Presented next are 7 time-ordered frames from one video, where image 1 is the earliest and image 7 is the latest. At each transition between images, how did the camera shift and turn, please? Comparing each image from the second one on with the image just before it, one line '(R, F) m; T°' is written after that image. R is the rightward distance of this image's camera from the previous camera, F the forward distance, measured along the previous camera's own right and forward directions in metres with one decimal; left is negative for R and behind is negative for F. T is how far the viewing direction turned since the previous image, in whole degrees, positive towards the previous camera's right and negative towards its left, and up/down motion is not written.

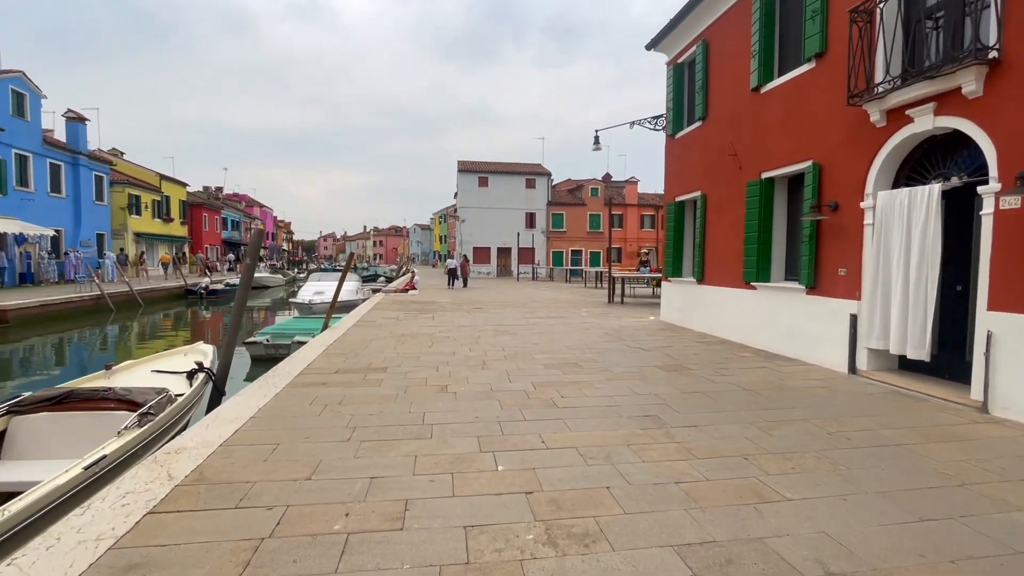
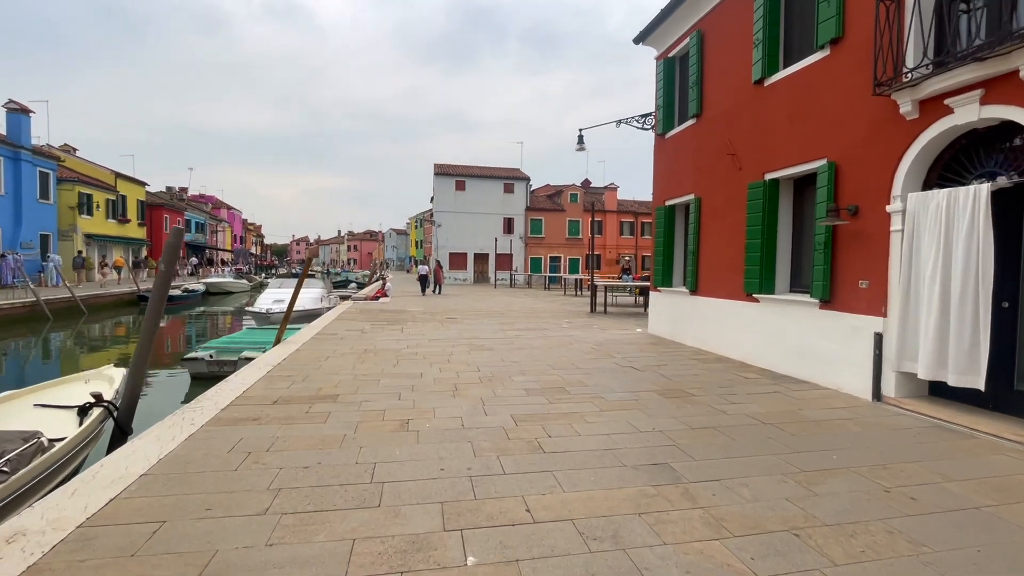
(0.0, +1.0) m; +3°
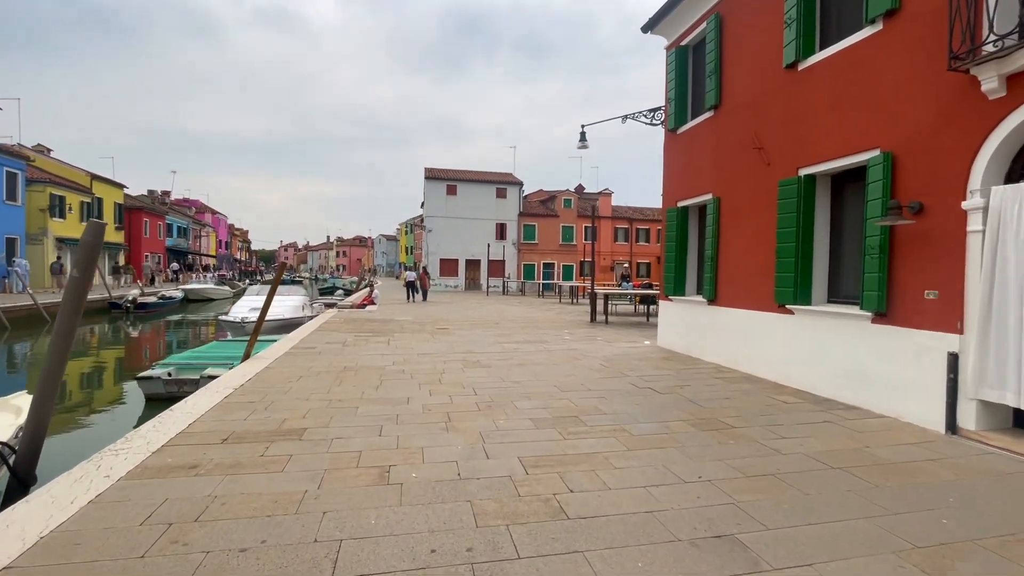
(-0.2, +1.0) m; +1°
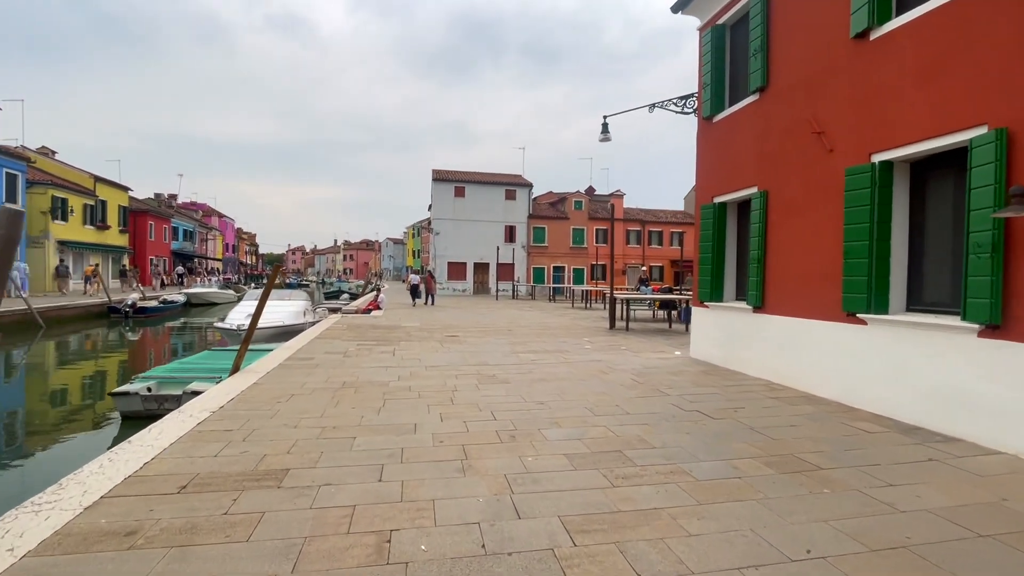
(-0.2, +1.0) m; -1°
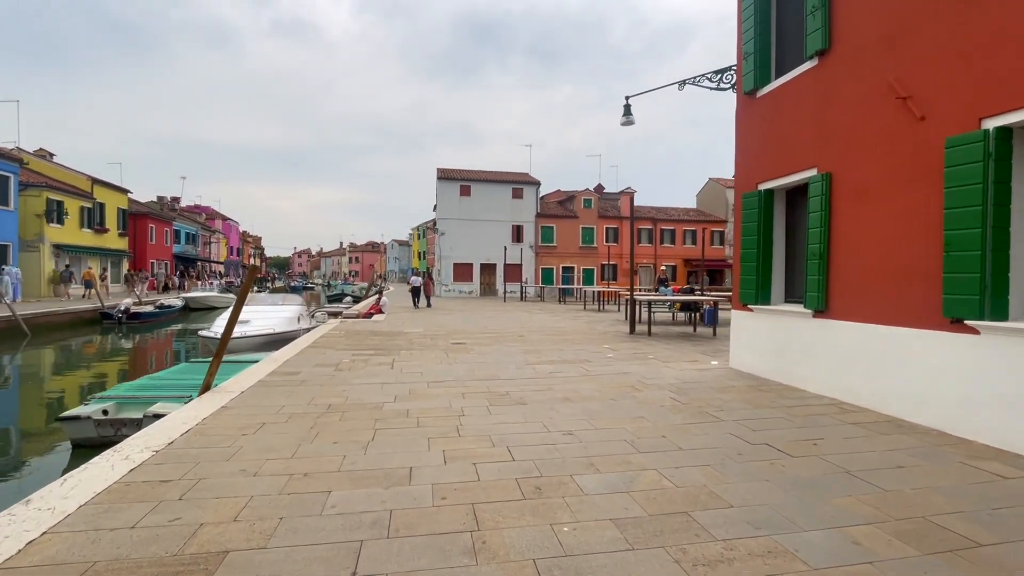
(-0.1, +1.2) m; -1°
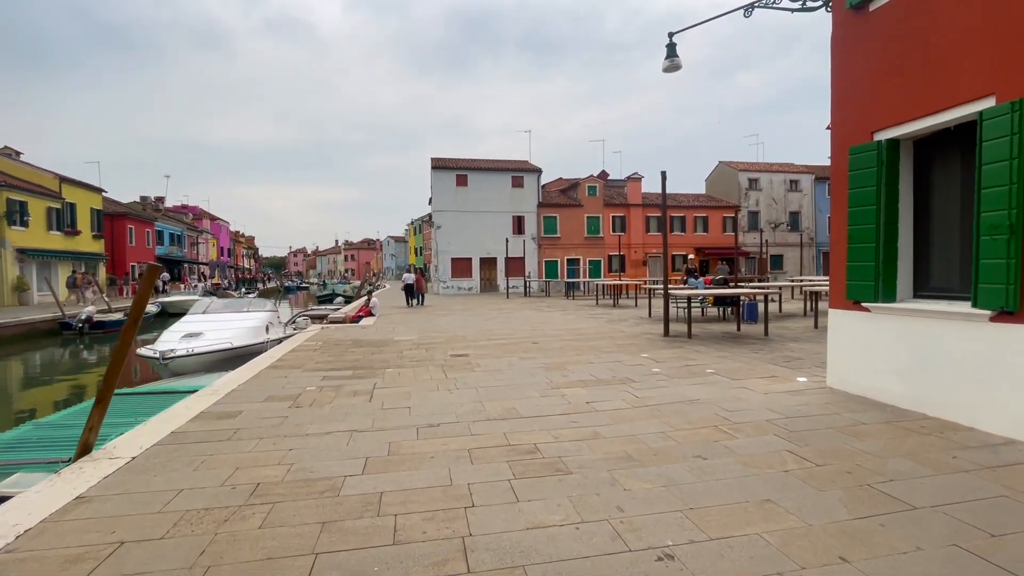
(-0.3, +2.2) m; 0°
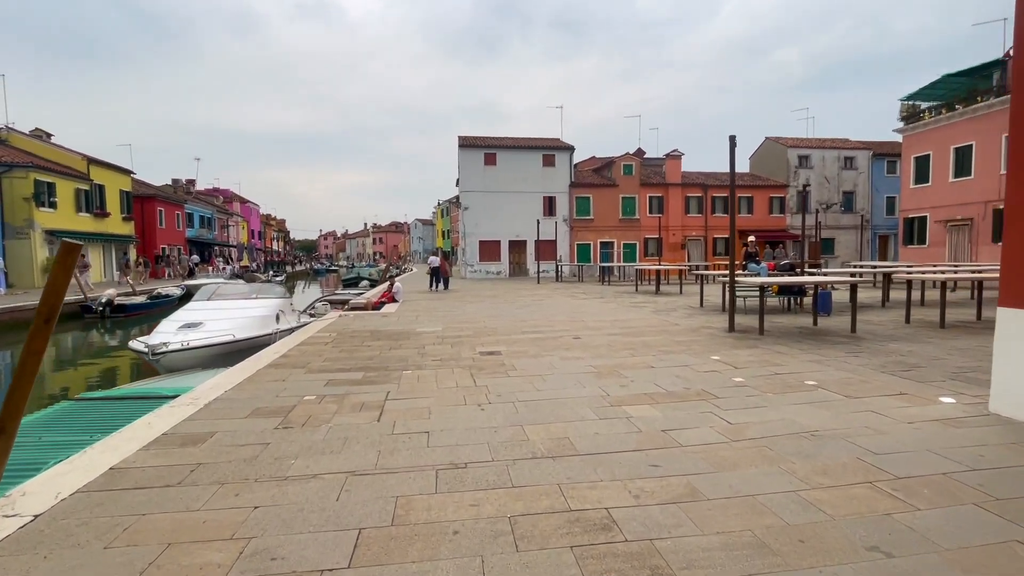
(-0.2, +1.5) m; -3°
